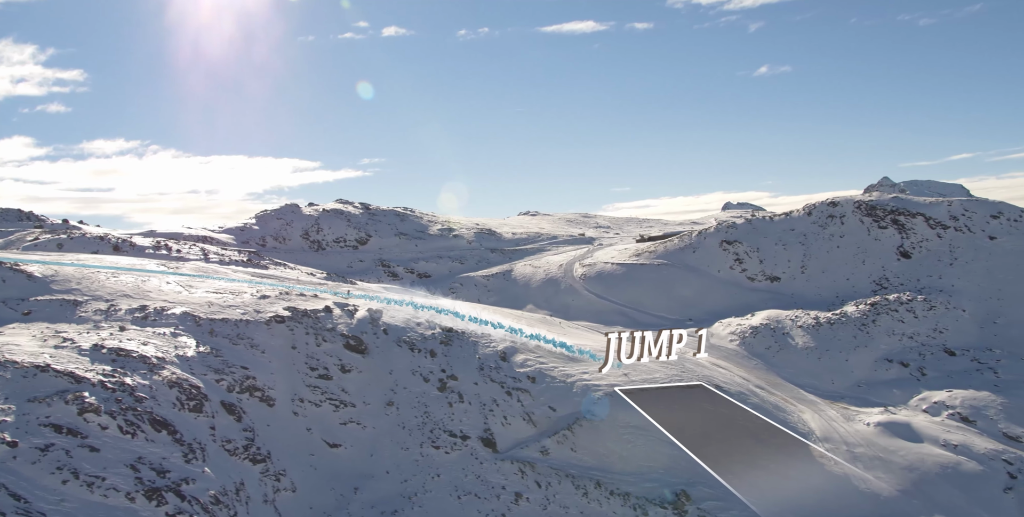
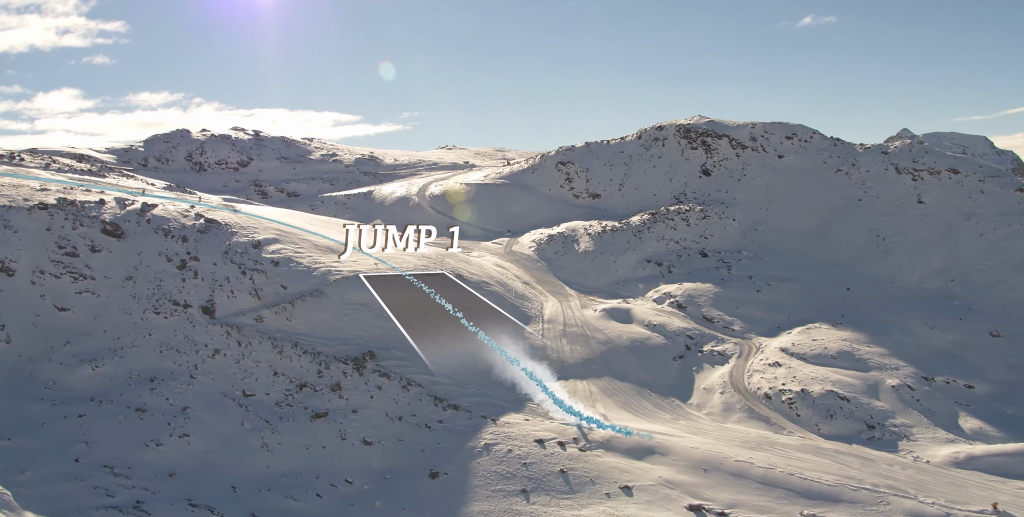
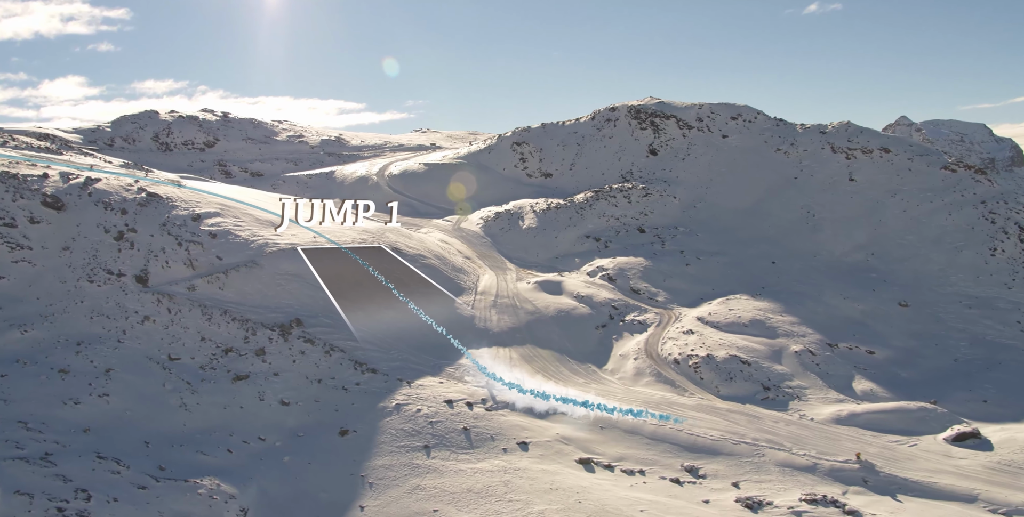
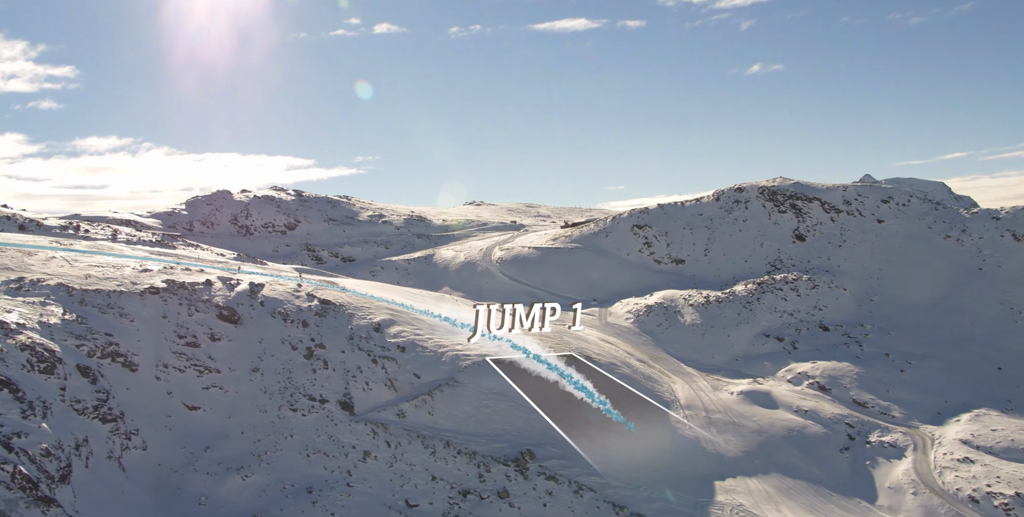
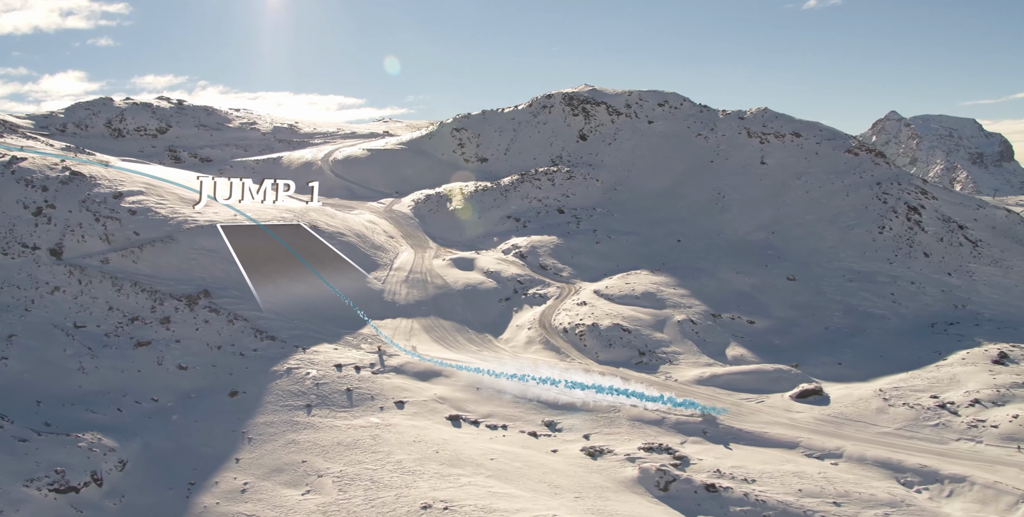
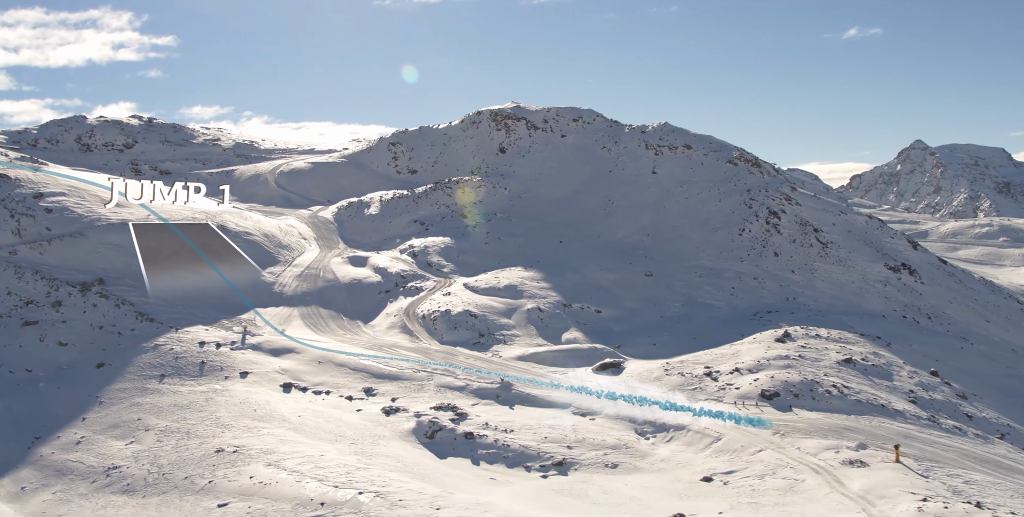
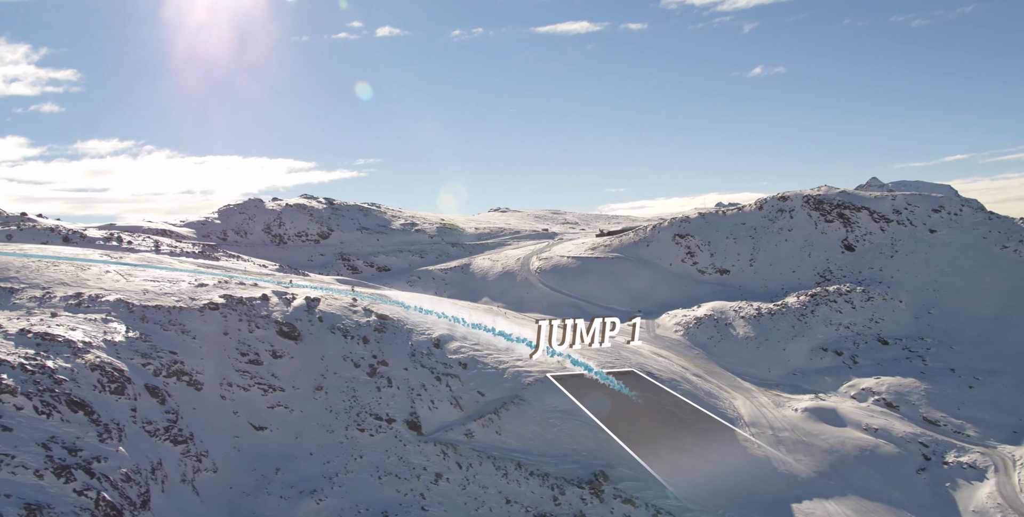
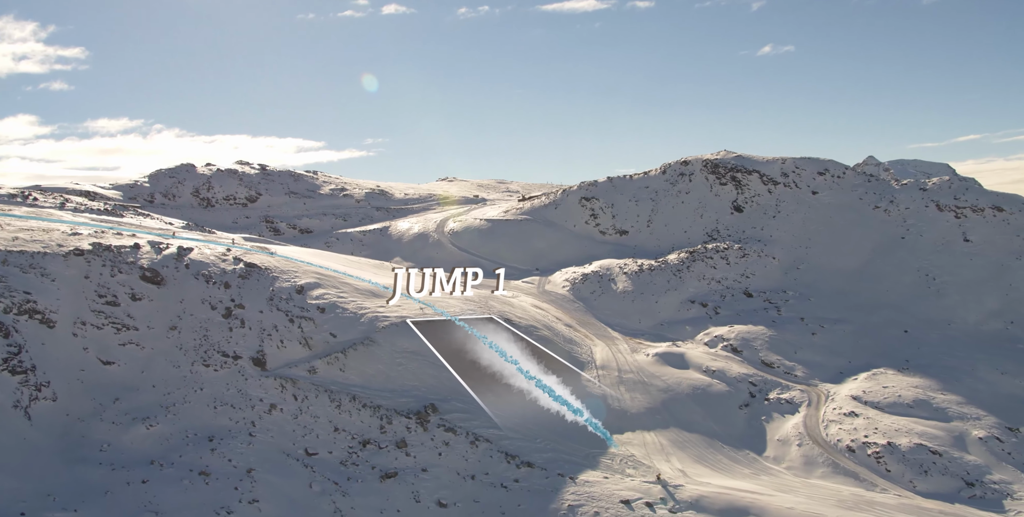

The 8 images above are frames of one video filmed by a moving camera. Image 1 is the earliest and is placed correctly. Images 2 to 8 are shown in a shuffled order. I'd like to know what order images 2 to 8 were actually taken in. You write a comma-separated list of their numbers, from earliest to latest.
7, 4, 8, 2, 3, 5, 6
